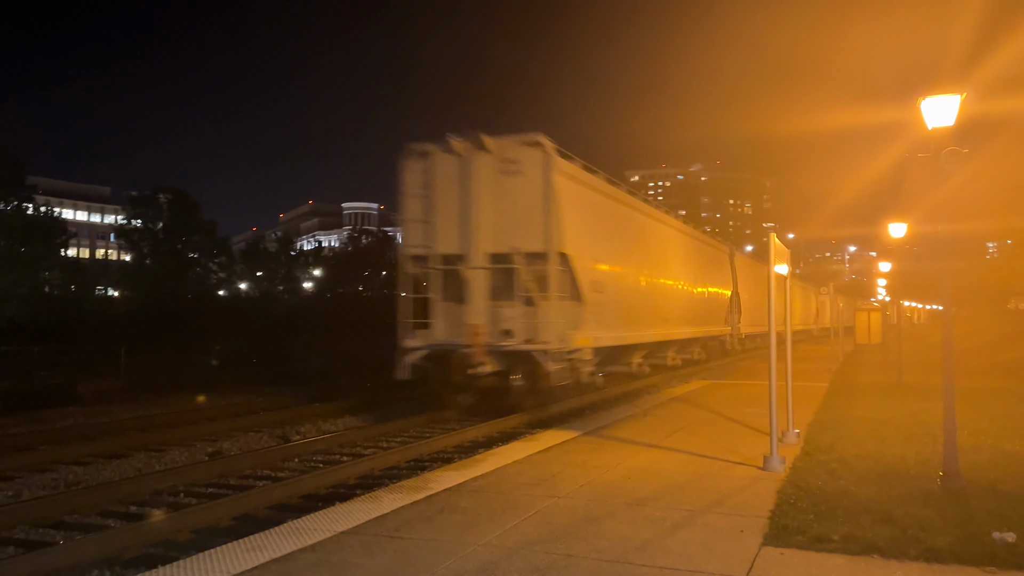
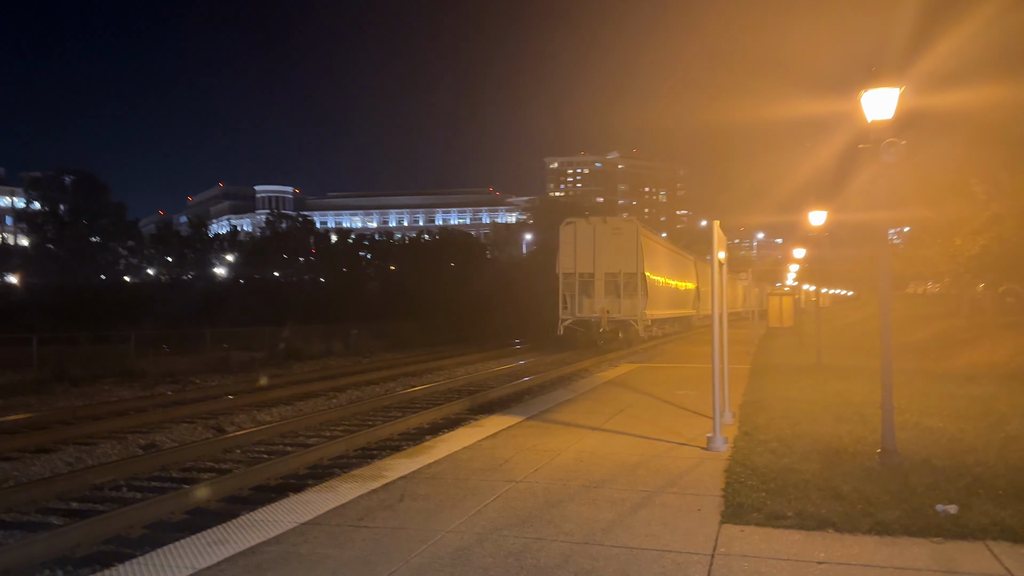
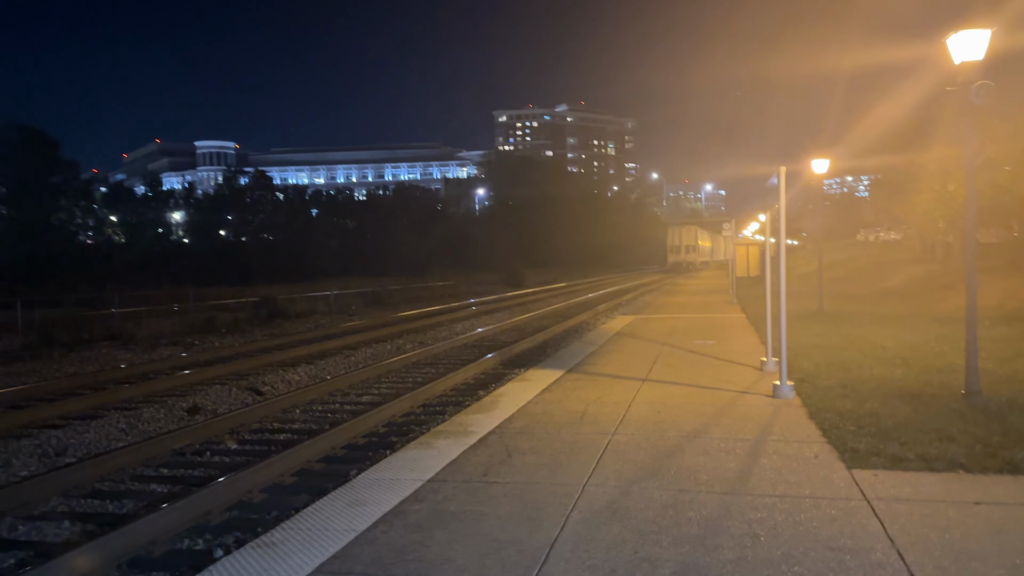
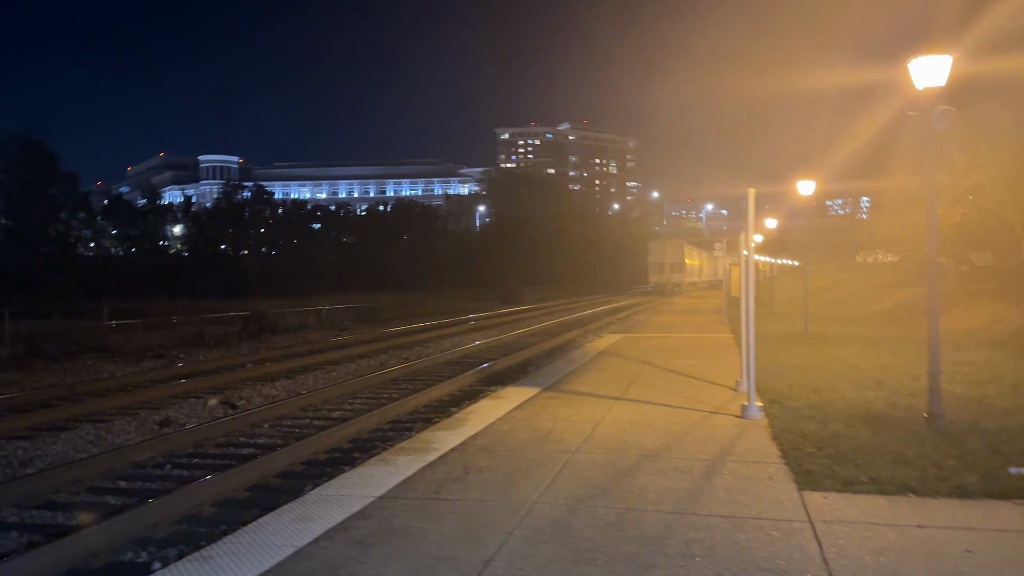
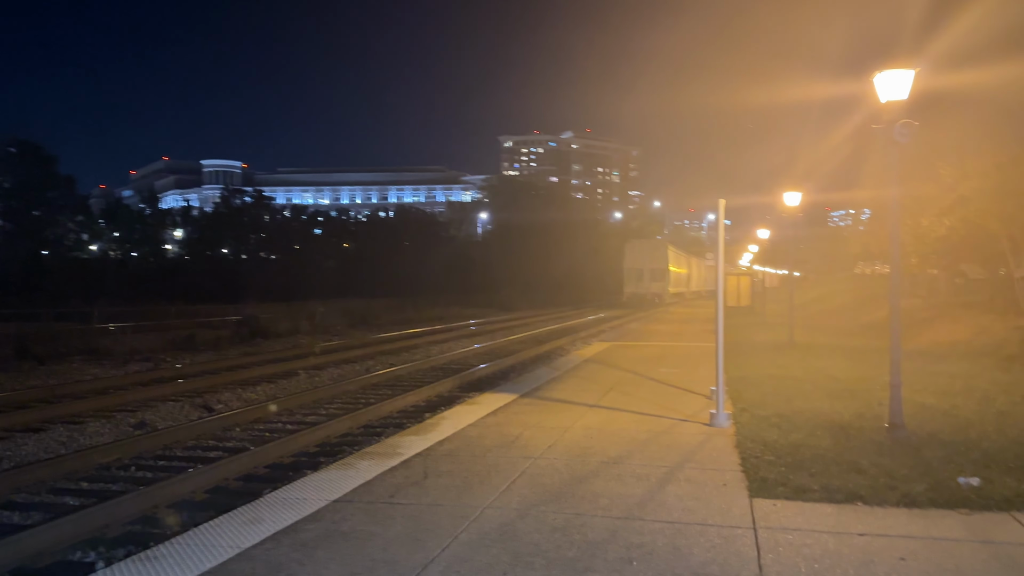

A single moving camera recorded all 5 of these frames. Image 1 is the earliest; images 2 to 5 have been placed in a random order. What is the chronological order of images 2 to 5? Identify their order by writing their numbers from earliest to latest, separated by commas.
2, 5, 4, 3
